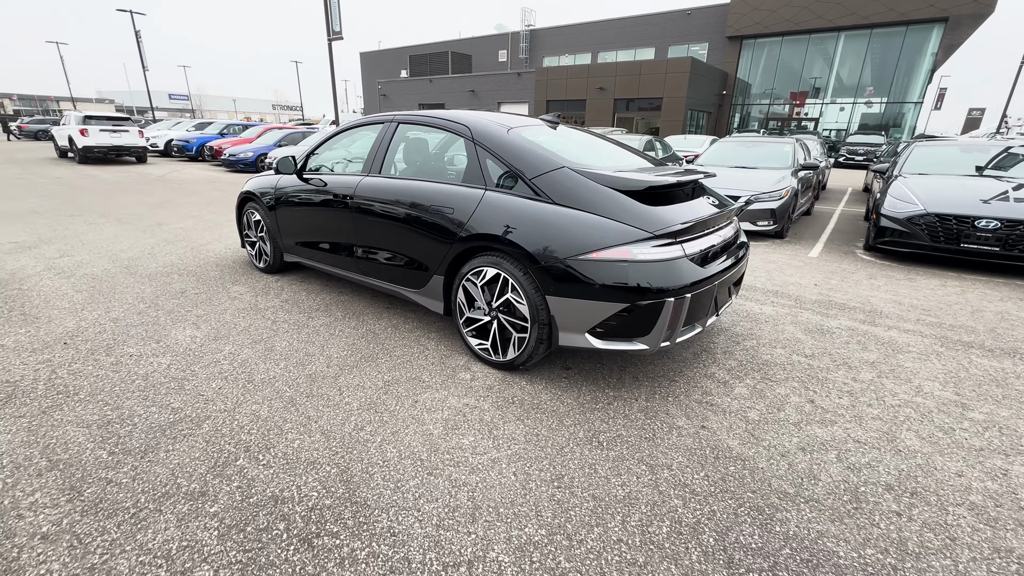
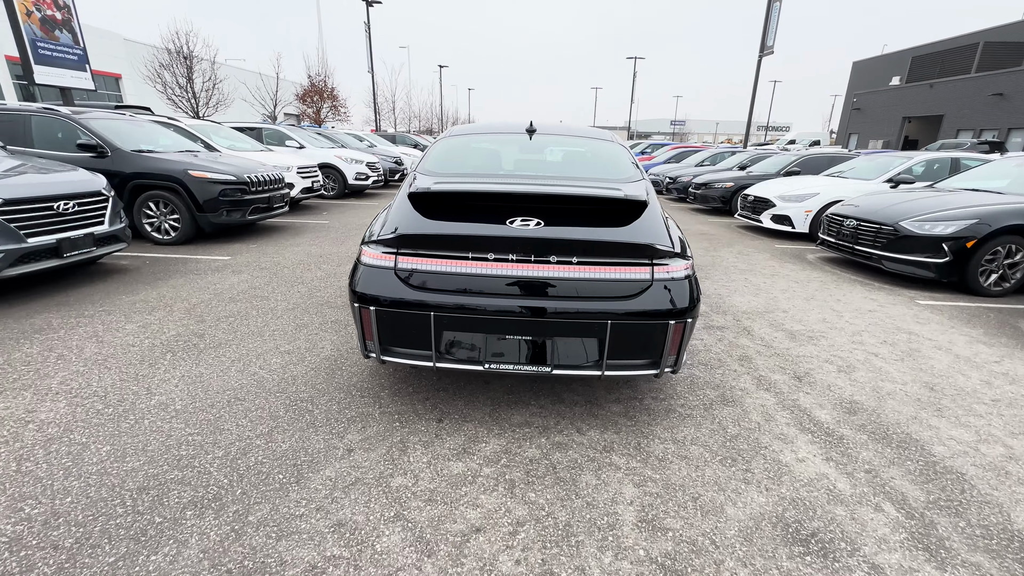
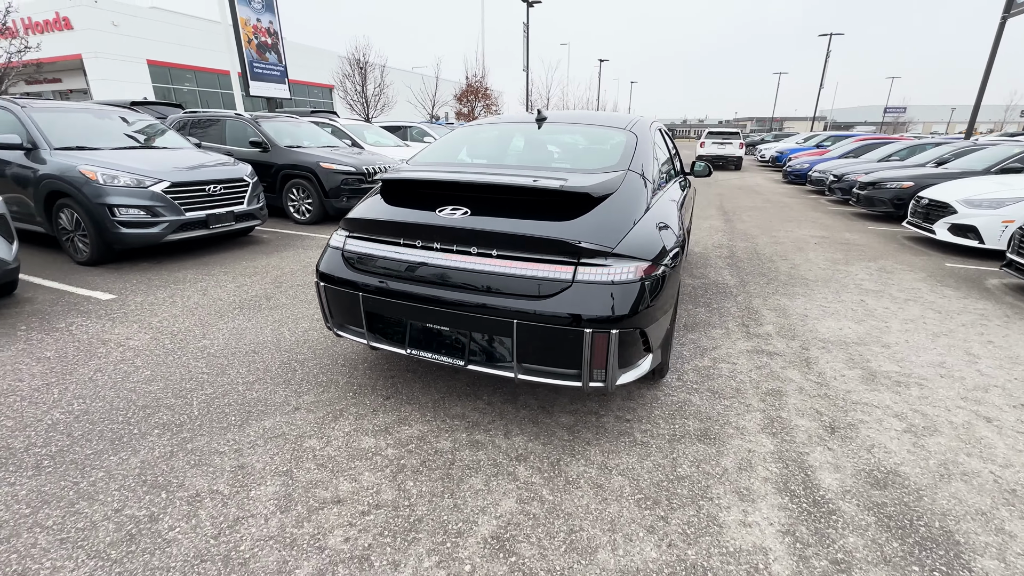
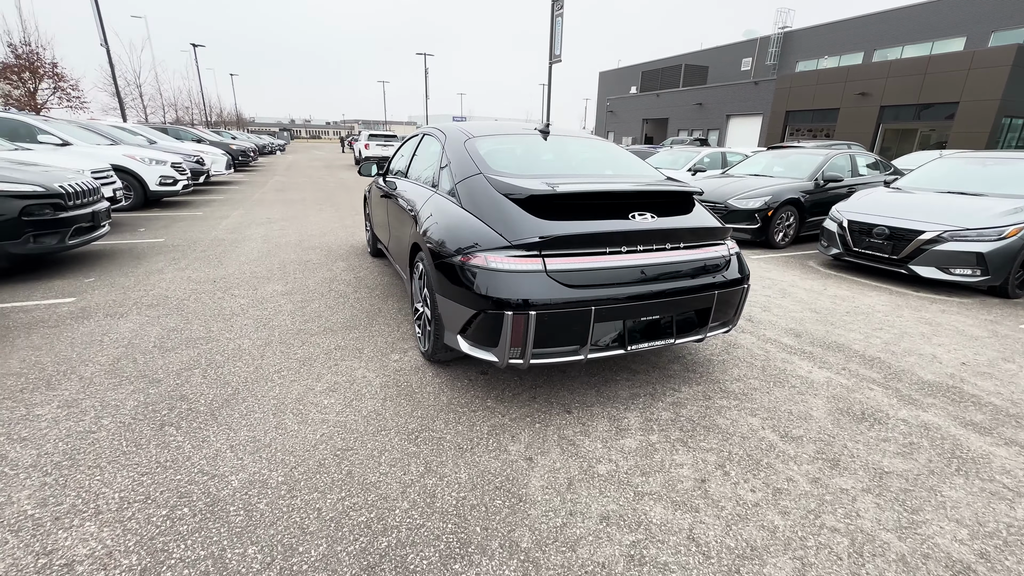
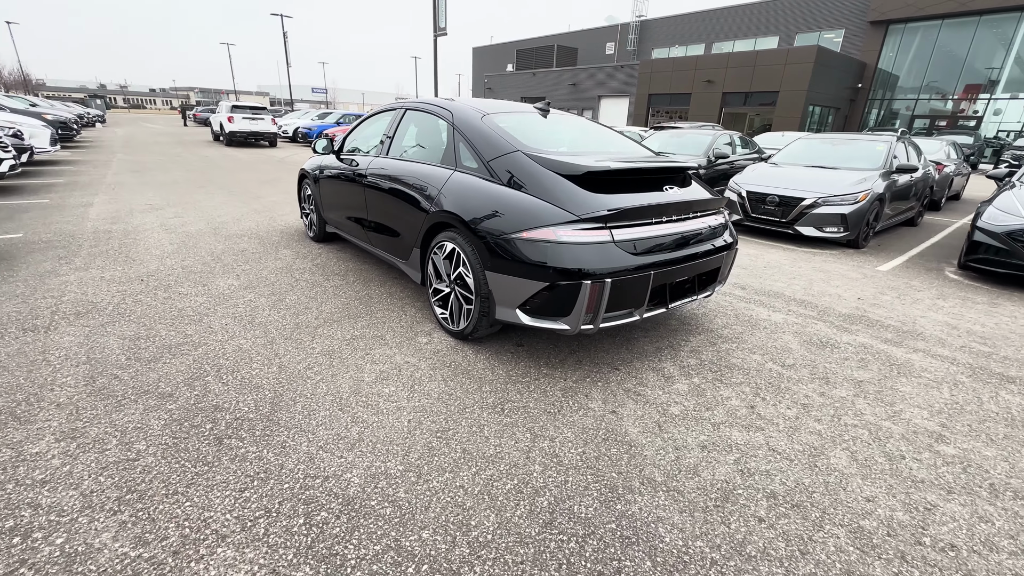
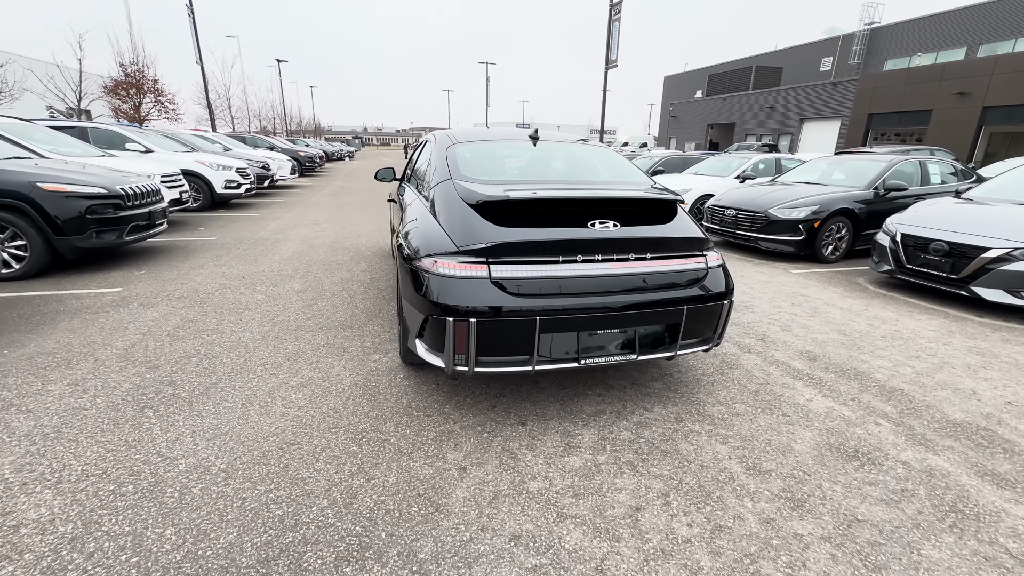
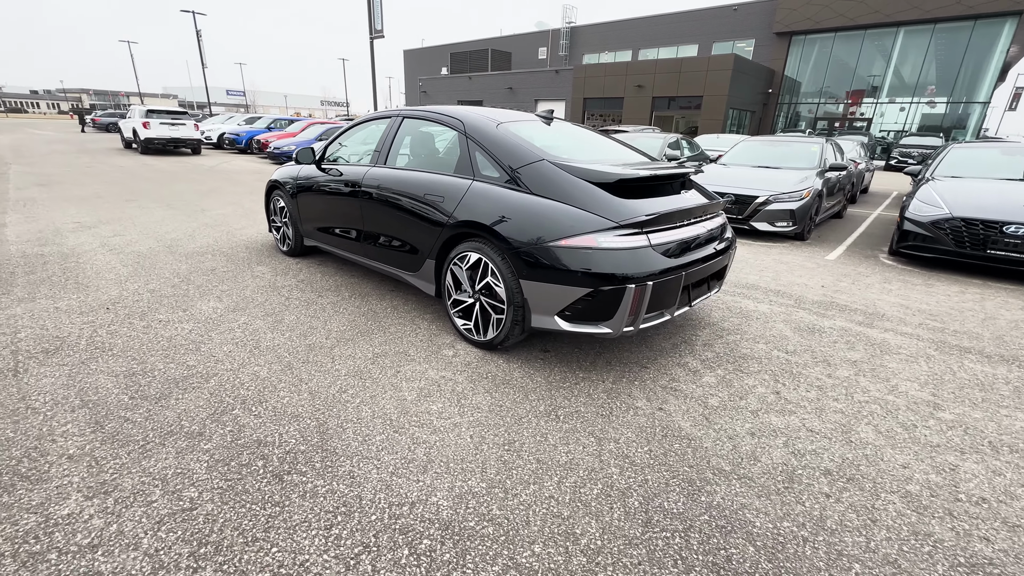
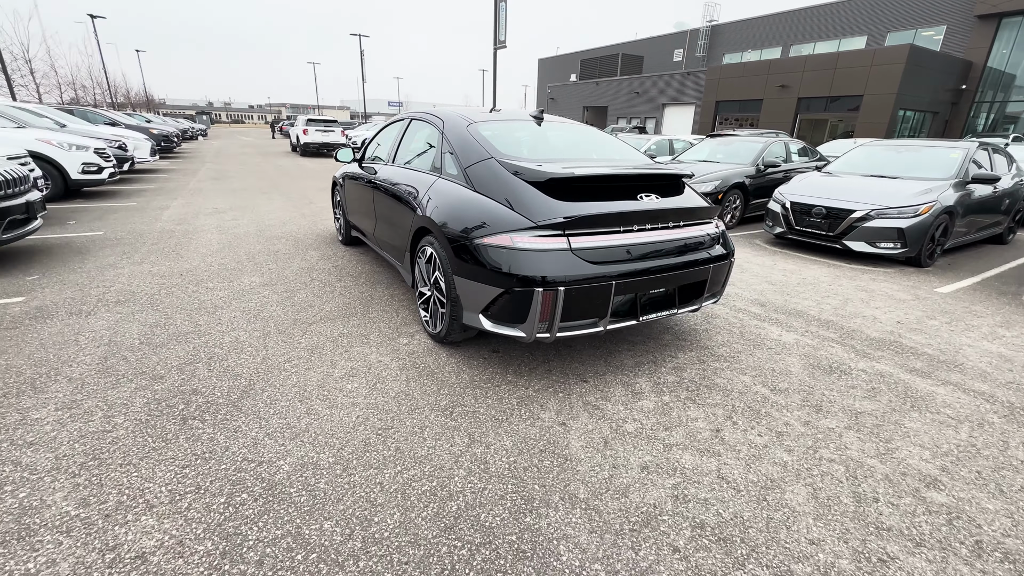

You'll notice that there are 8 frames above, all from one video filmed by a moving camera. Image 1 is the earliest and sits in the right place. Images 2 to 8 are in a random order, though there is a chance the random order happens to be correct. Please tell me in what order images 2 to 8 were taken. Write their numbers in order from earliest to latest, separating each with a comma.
7, 5, 8, 4, 6, 2, 3
